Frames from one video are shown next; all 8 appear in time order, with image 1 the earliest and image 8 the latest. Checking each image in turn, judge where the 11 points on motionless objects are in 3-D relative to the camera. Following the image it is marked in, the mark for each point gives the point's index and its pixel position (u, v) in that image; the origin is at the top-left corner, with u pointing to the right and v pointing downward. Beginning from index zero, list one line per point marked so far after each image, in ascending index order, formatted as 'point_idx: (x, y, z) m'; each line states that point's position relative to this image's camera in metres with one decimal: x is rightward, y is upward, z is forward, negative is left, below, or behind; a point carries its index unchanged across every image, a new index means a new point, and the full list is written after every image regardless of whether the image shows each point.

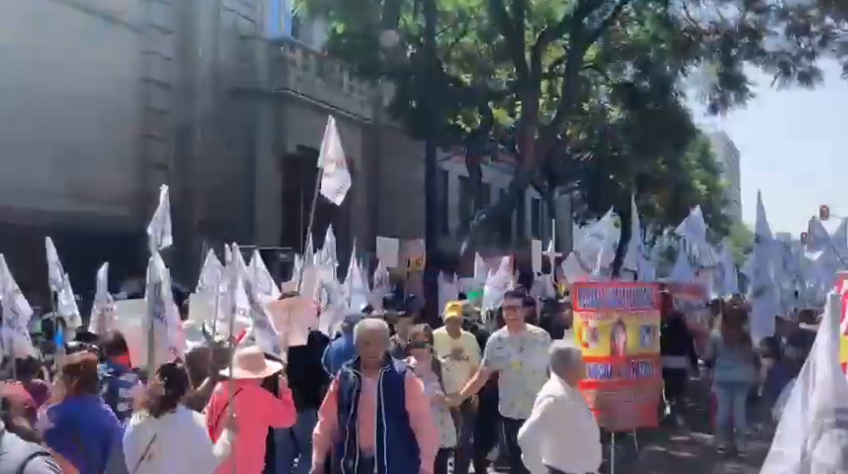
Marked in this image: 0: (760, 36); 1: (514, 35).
0: (+6.3, +3.8, +14.4) m
1: (+1.8, +4.0, +15.3) m
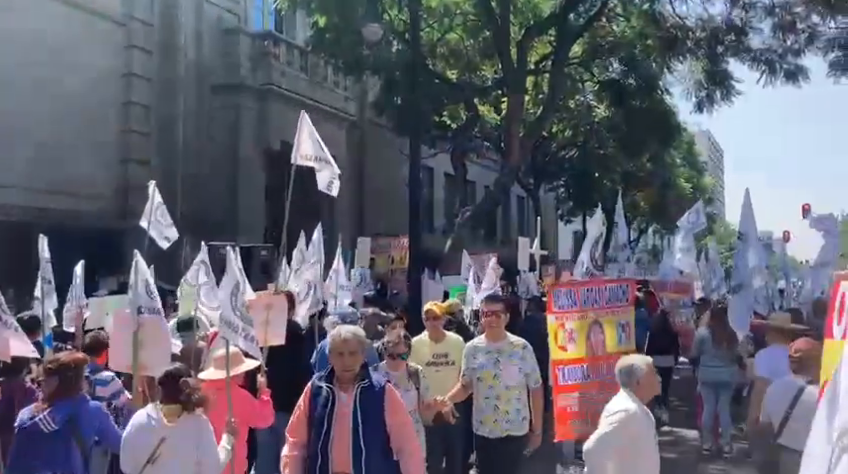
0: (+6.0, +3.8, +14.4) m
1: (+1.5, +4.1, +15.2) m
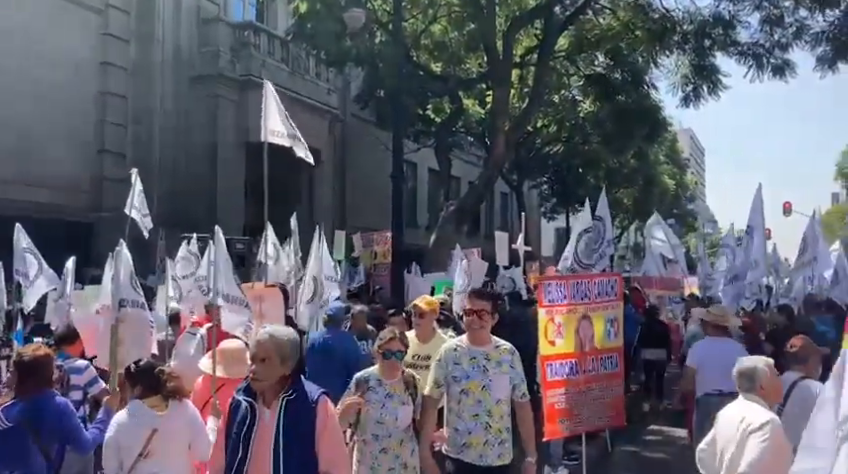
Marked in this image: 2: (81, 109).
0: (+5.7, +3.9, +14.2) m
1: (+1.2, +4.2, +15.0) m
2: (-7.2, +2.7, +16.1) m
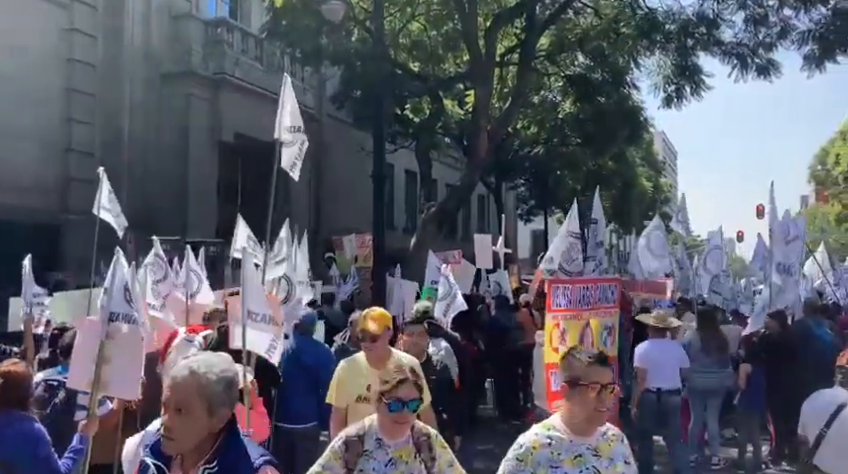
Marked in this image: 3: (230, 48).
0: (+5.3, +3.8, +14.0) m
1: (+0.8, +4.1, +14.6) m
2: (-7.6, +2.6, +15.5) m
3: (-4.5, +4.4, +18.0) m
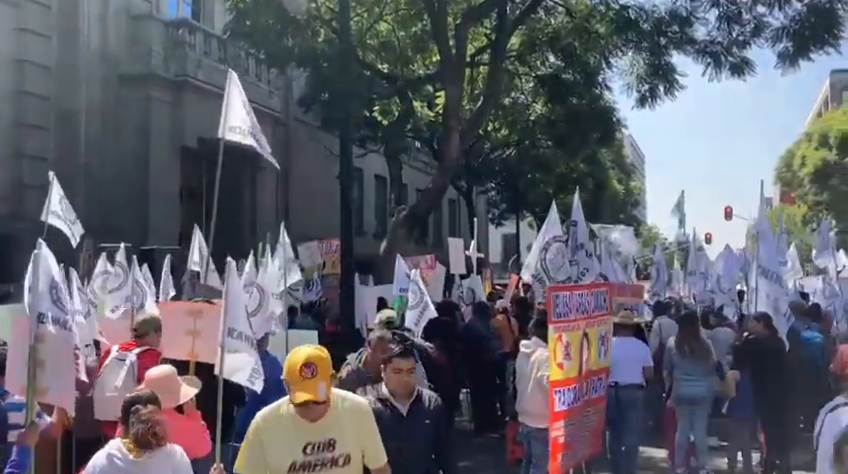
0: (+4.8, +3.8, +13.8) m
1: (+0.2, +4.0, +14.2) m
2: (-8.2, +2.4, +14.8) m
3: (-5.2, +4.2, +17.4) m
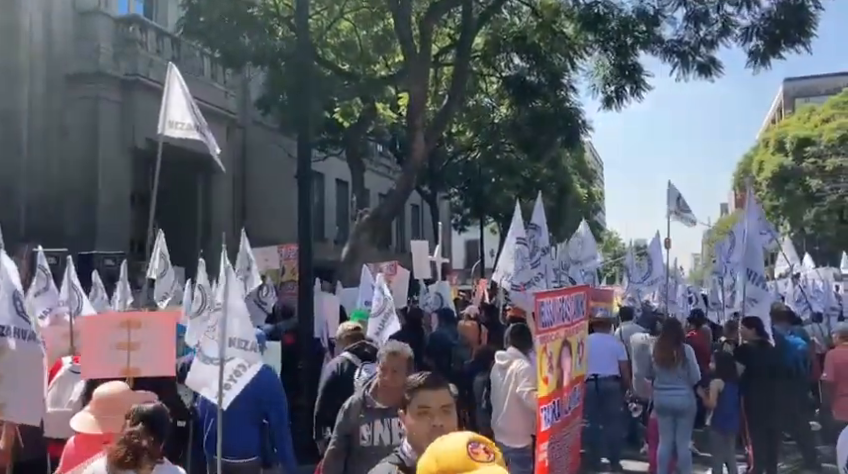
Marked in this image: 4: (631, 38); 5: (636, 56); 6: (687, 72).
0: (+4.1, +3.8, +13.6) m
1: (-0.5, +4.0, +13.8) m
2: (-8.9, +2.3, +13.9) m
3: (-6.1, +4.1, +16.6) m
4: (+3.7, +3.5, +13.6) m
5: (+3.8, +3.2, +13.9) m
6: (+4.7, +2.9, +13.7) m
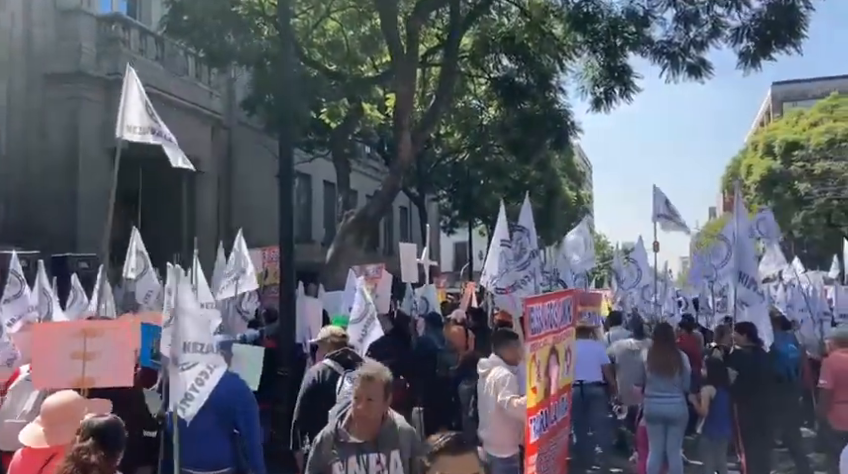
0: (+3.9, +3.7, +13.4) m
1: (-0.7, +3.9, +13.6) m
2: (-9.1, +2.3, +13.6) m
3: (-6.3, +4.0, +16.4) m
4: (+3.4, +3.5, +13.5) m
5: (+3.6, +3.2, +13.7) m
6: (+4.4, +2.9, +13.6) m
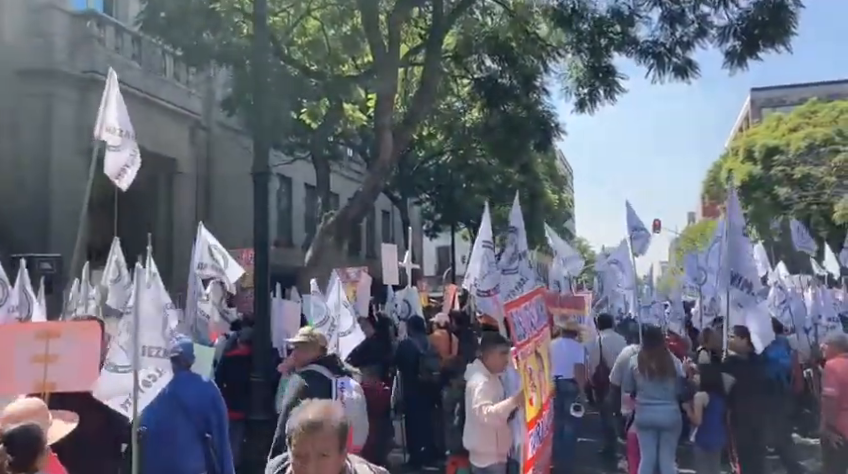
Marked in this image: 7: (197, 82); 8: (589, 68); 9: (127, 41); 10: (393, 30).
0: (+3.6, +3.7, +13.3) m
1: (-1.0, +3.9, +13.3) m
2: (-9.4, +2.2, +13.1) m
3: (-6.7, +4.0, +16.0) m
4: (+3.1, +3.4, +13.3) m
5: (+3.3, +3.1, +13.5) m
6: (+4.1, +2.8, +13.4) m
7: (-5.7, +3.9, +19.5) m
8: (+3.0, +3.0, +13.7) m
9: (-6.5, +4.3, +16.9) m
10: (-0.5, +3.6, +13.2) m
